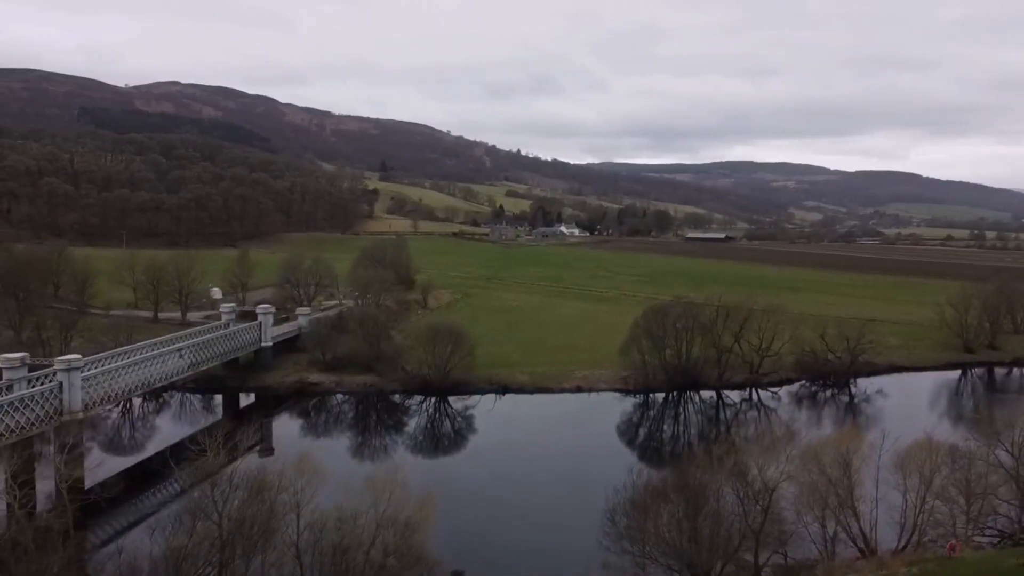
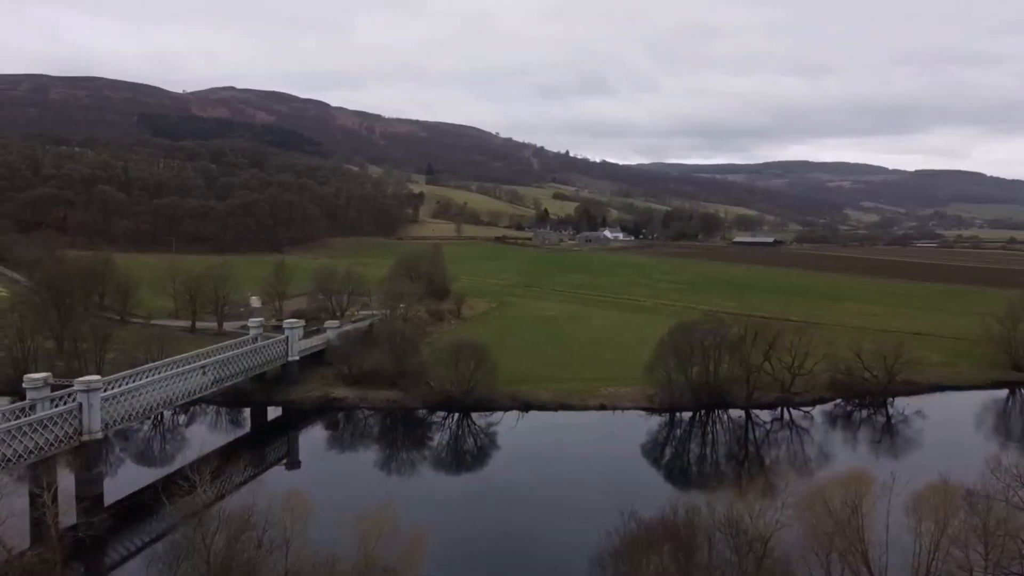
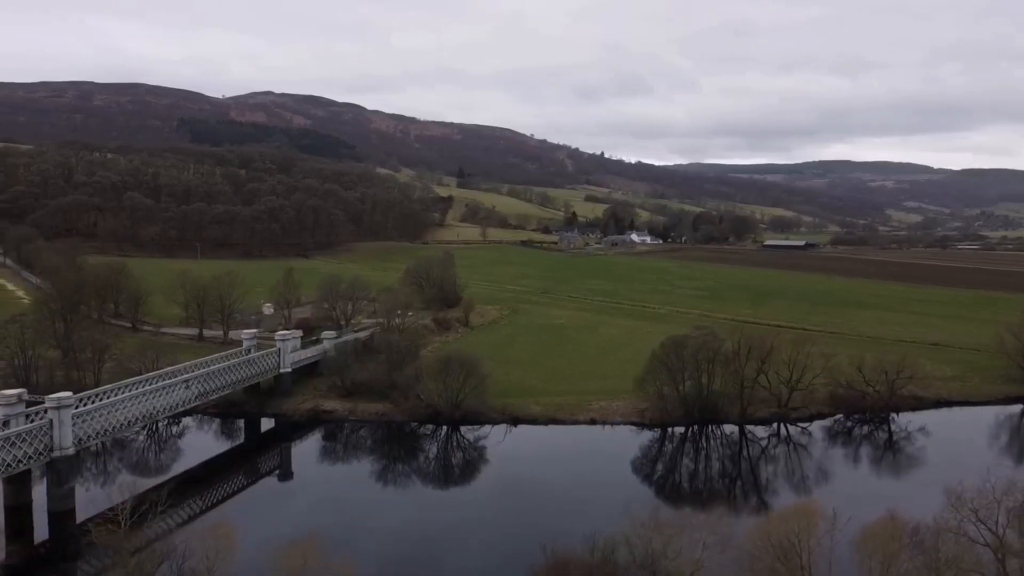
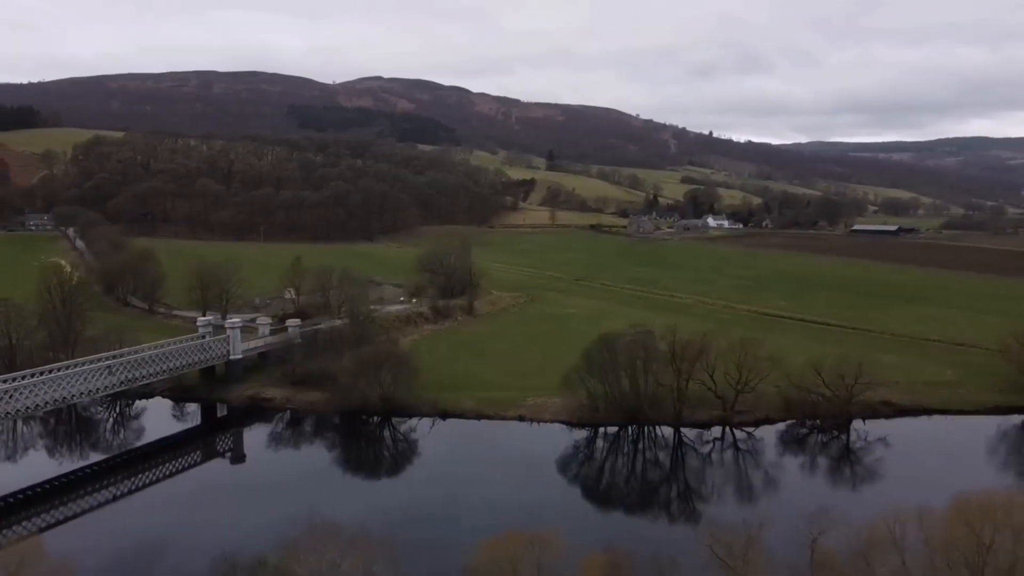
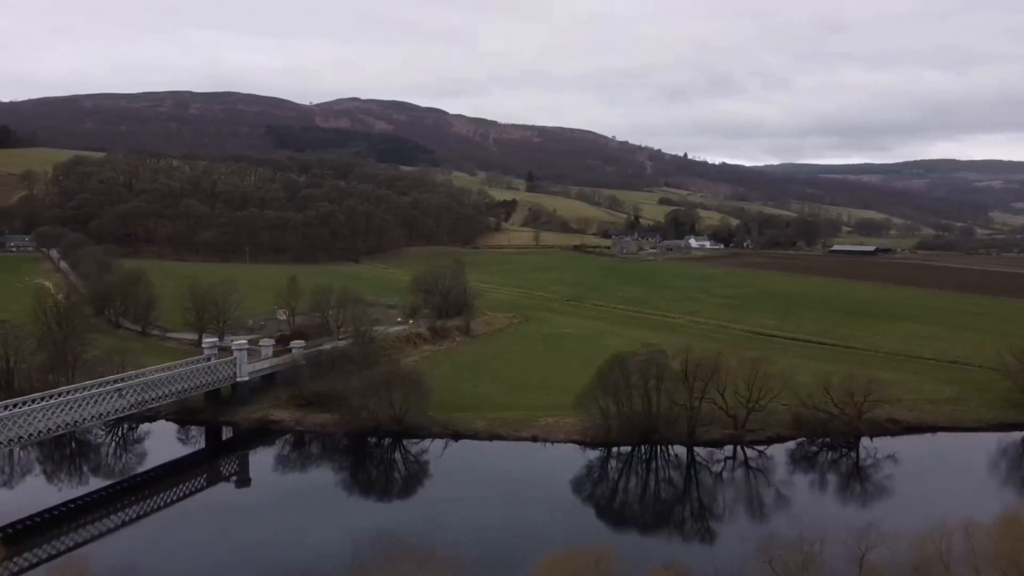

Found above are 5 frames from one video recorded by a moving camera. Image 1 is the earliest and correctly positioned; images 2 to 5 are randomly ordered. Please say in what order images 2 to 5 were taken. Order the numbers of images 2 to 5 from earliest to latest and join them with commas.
2, 3, 5, 4
